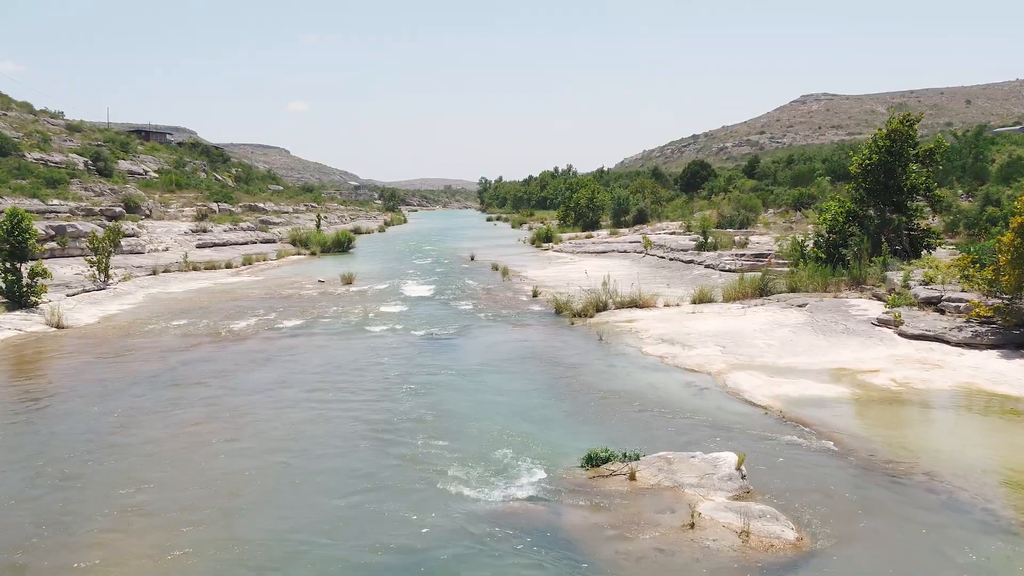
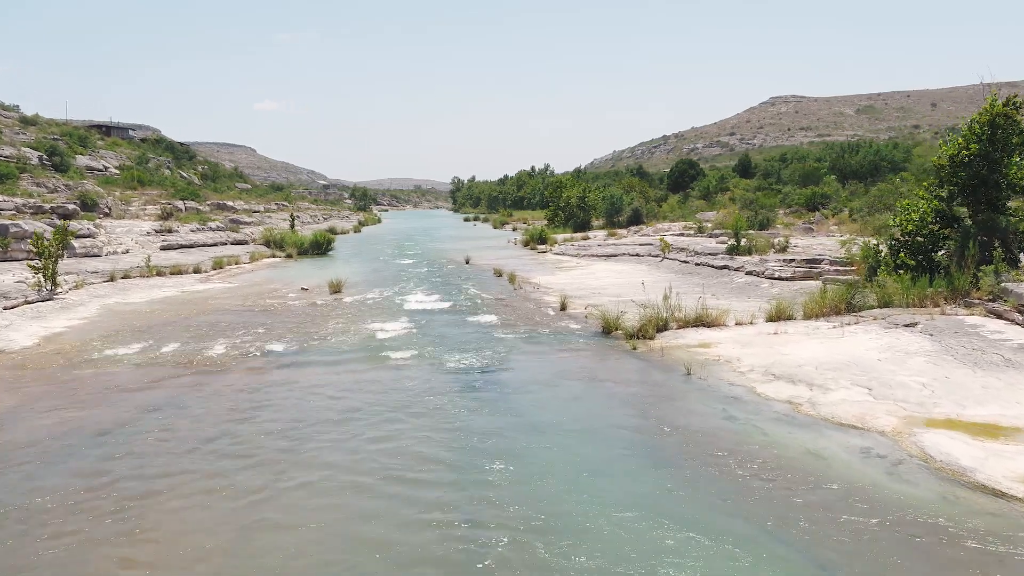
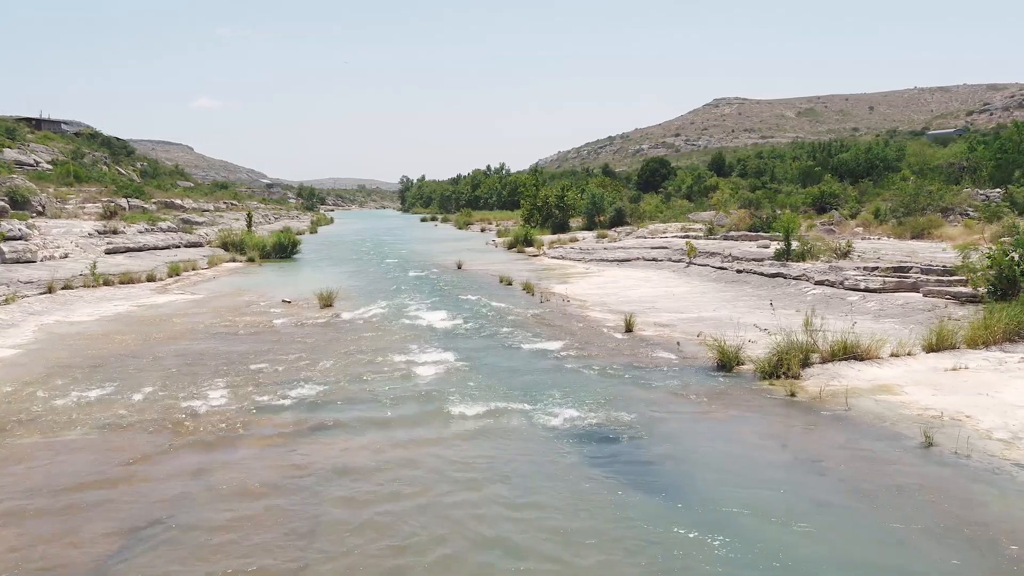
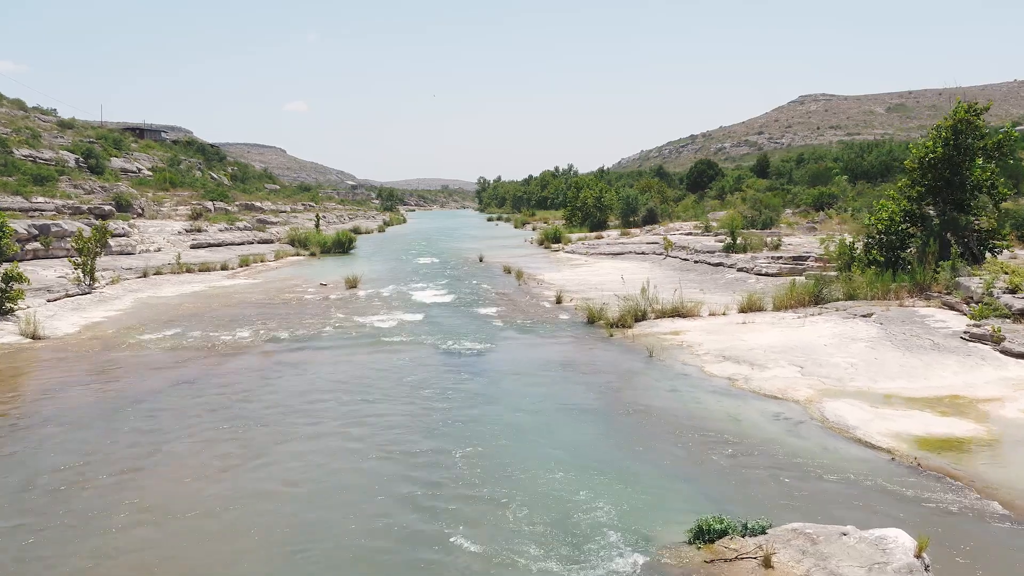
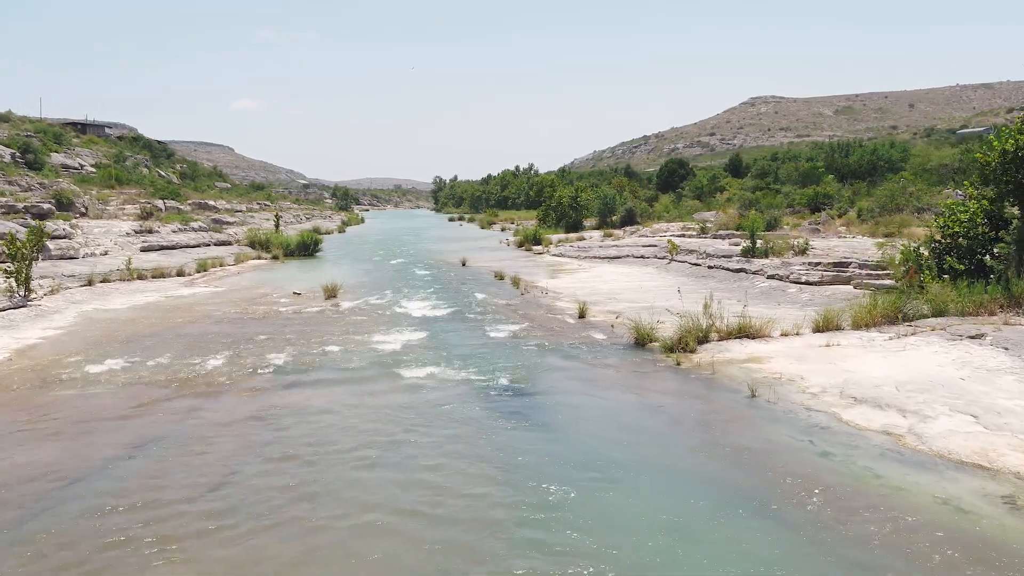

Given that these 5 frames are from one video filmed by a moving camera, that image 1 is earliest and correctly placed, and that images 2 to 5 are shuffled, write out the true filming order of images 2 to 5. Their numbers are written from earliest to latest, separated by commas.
4, 2, 5, 3
